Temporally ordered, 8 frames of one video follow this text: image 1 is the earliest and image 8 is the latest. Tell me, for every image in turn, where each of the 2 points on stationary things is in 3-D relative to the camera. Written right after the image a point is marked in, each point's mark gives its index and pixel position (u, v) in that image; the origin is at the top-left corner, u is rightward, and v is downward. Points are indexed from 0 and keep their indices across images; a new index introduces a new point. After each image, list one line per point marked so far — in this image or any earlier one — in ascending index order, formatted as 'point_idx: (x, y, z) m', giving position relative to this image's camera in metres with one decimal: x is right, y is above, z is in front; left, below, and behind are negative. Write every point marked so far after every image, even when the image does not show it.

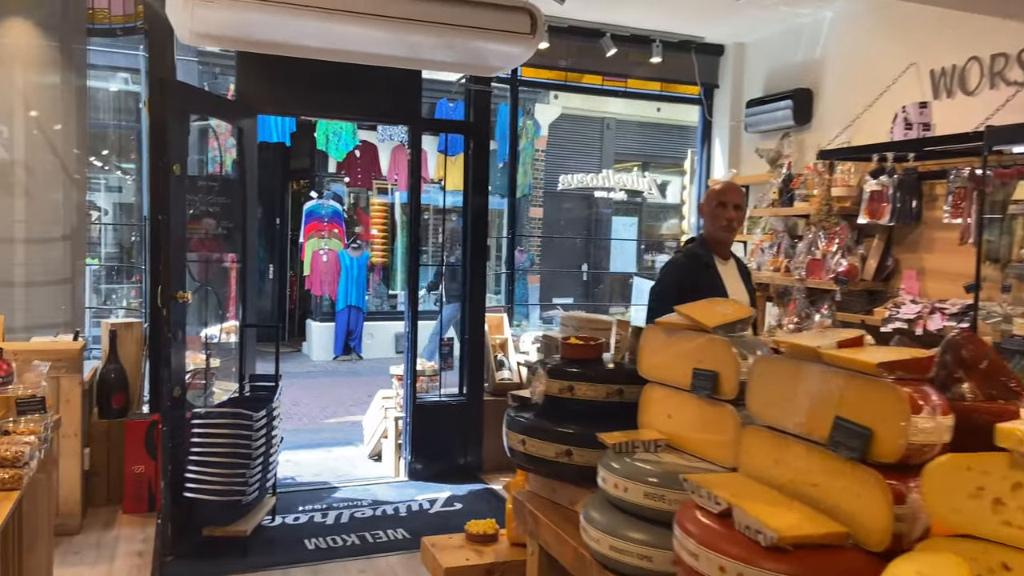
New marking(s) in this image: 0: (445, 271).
0: (-0.4, +0.1, +4.8) m
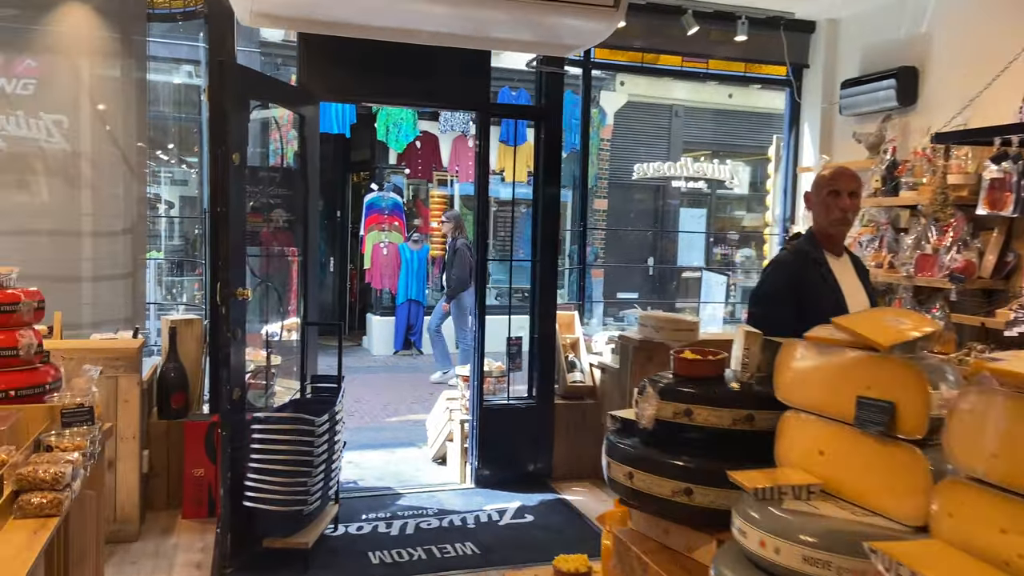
0: (0.0, +0.1, +4.5) m
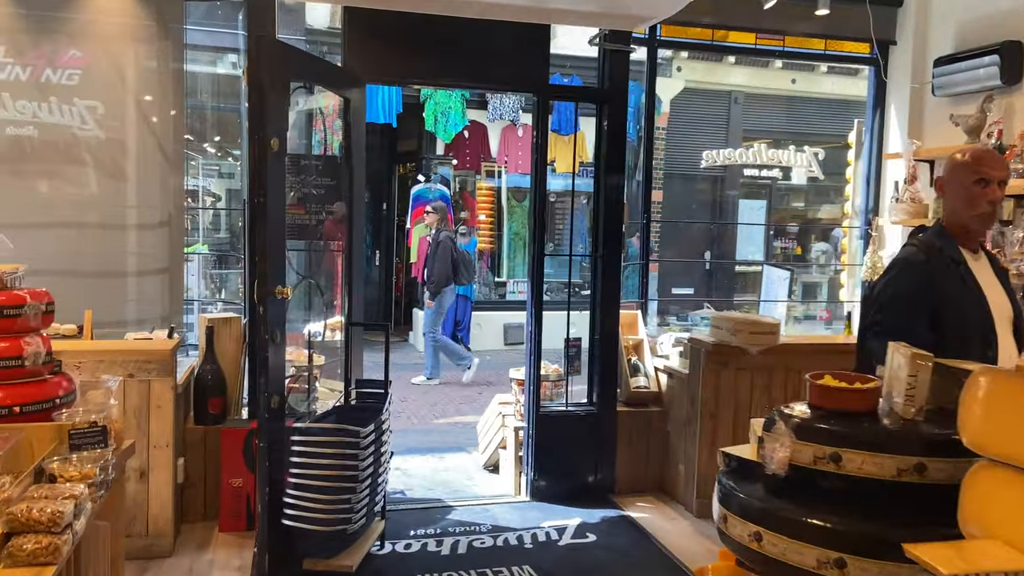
0: (+0.3, +0.1, +4.2) m
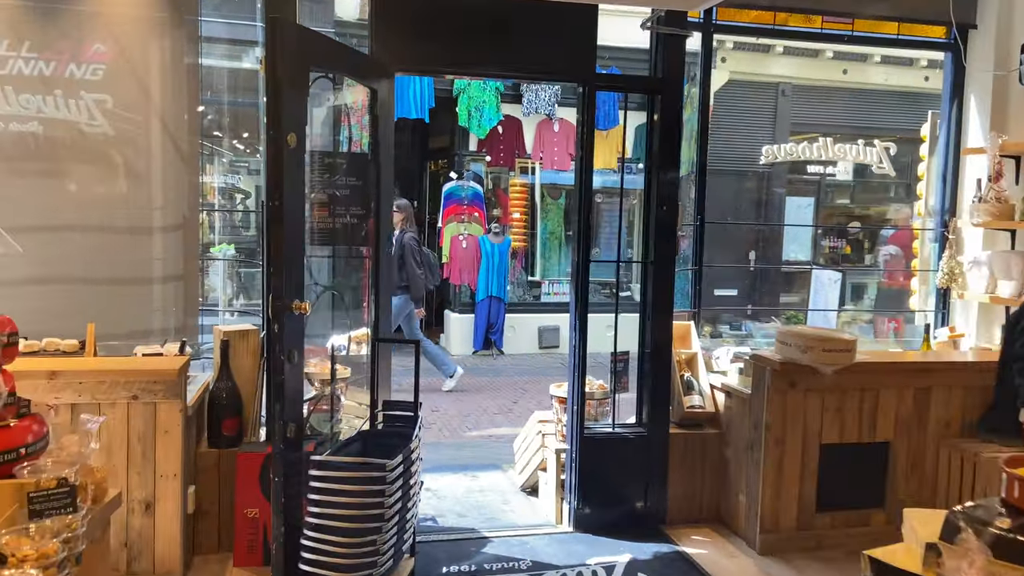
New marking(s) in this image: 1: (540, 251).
0: (+0.5, +0.1, +3.8) m
1: (+0.3, +0.4, +9.3) m
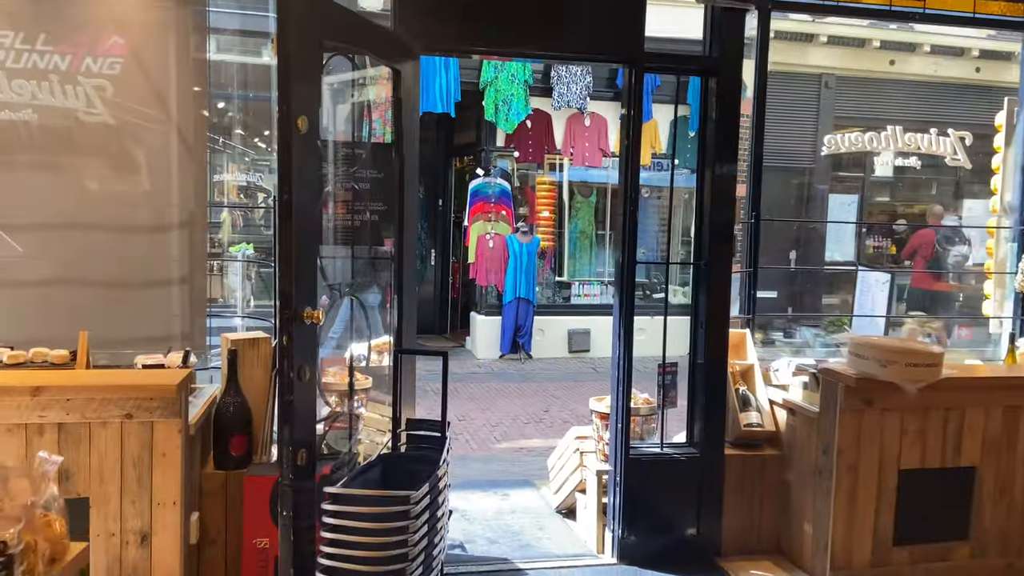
0: (+0.7, +0.1, +3.4) m
1: (+0.7, +0.4, +8.9) m
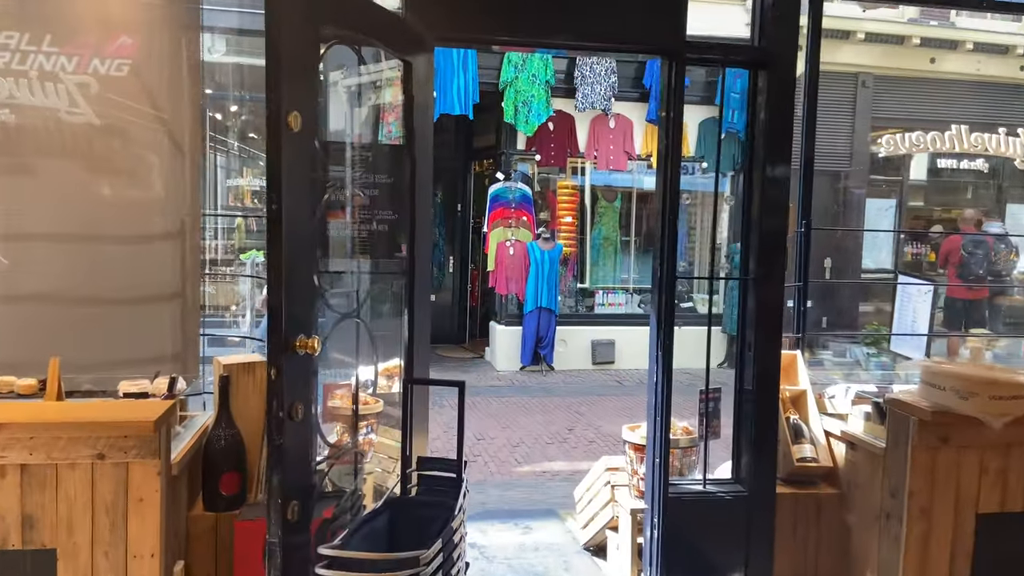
0: (+0.8, 0.0, +3.0) m
1: (+0.9, +0.3, +8.6) m
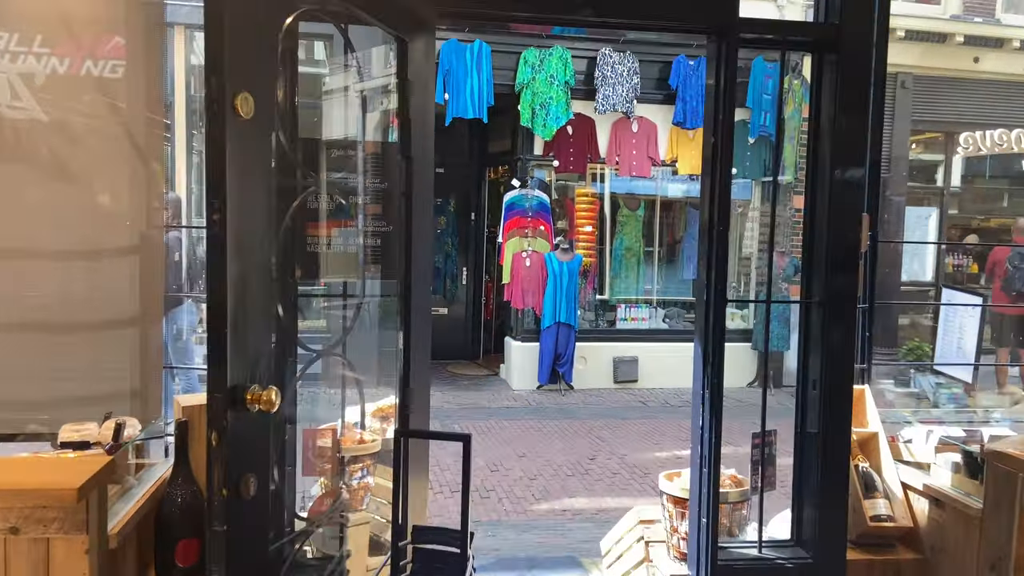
0: (+0.9, -0.1, +2.6) m
1: (+1.1, +0.2, +8.1) m
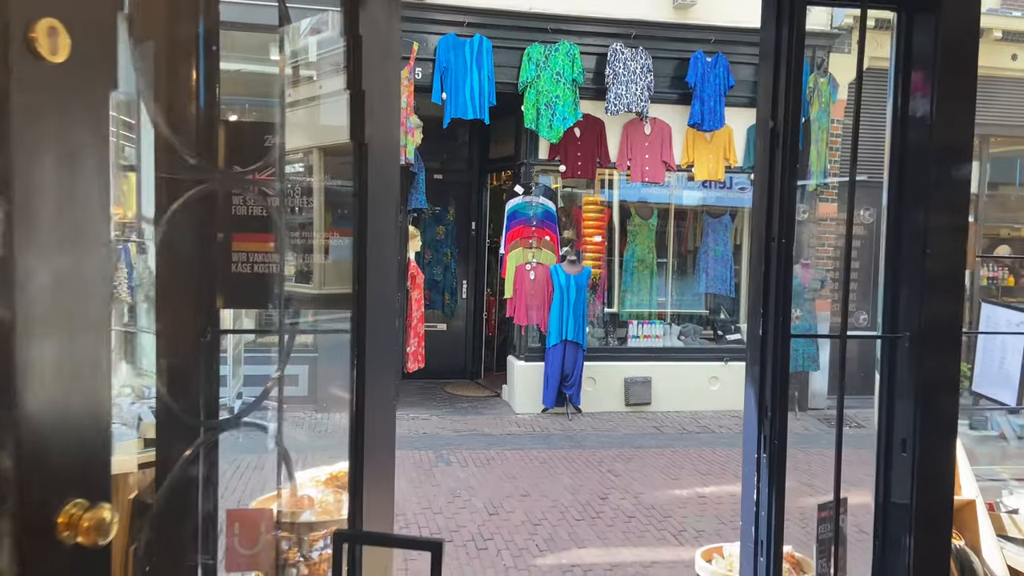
0: (+0.9, -0.2, +2.0) m
1: (+1.1, 0.0, +7.5) m
